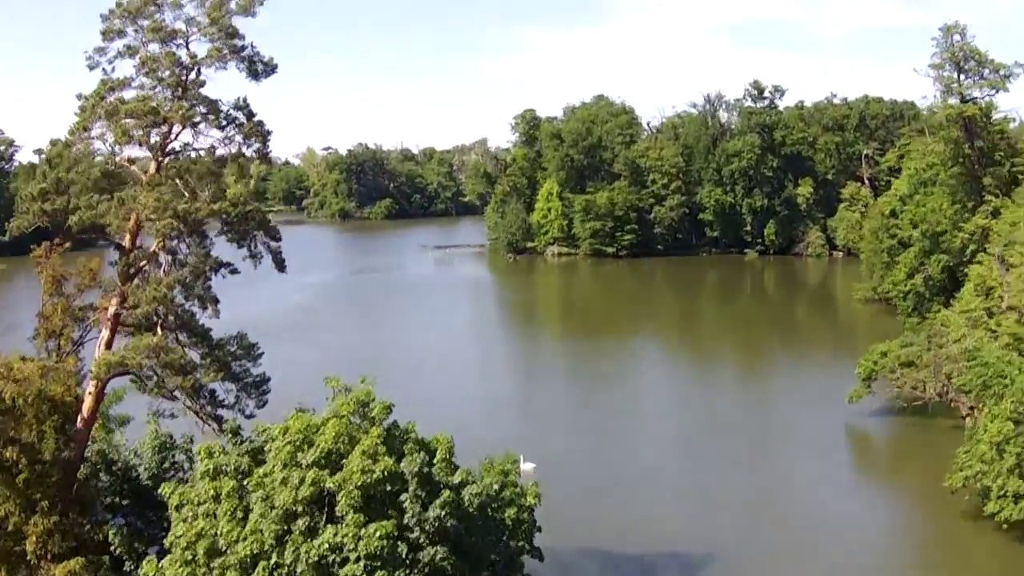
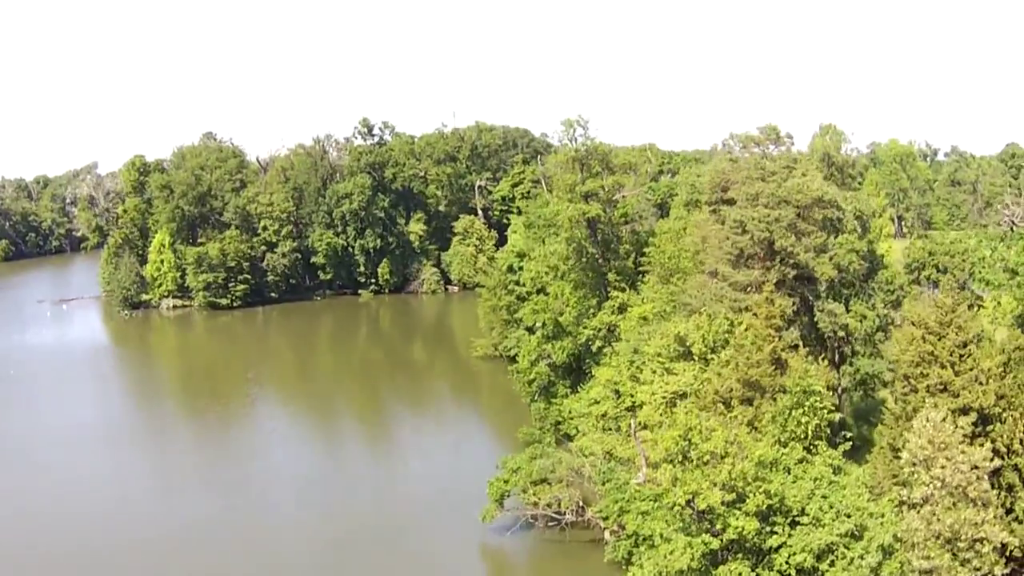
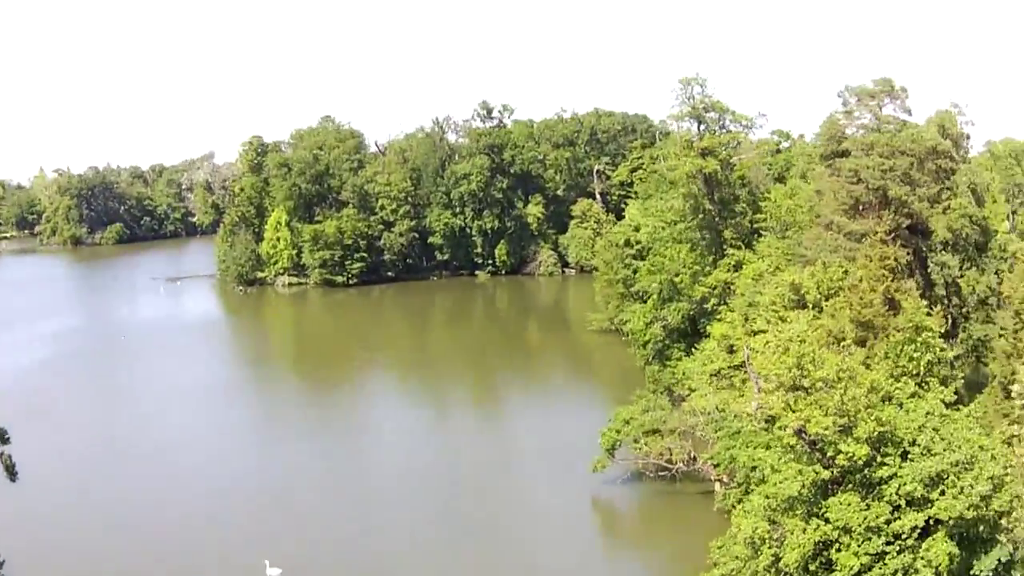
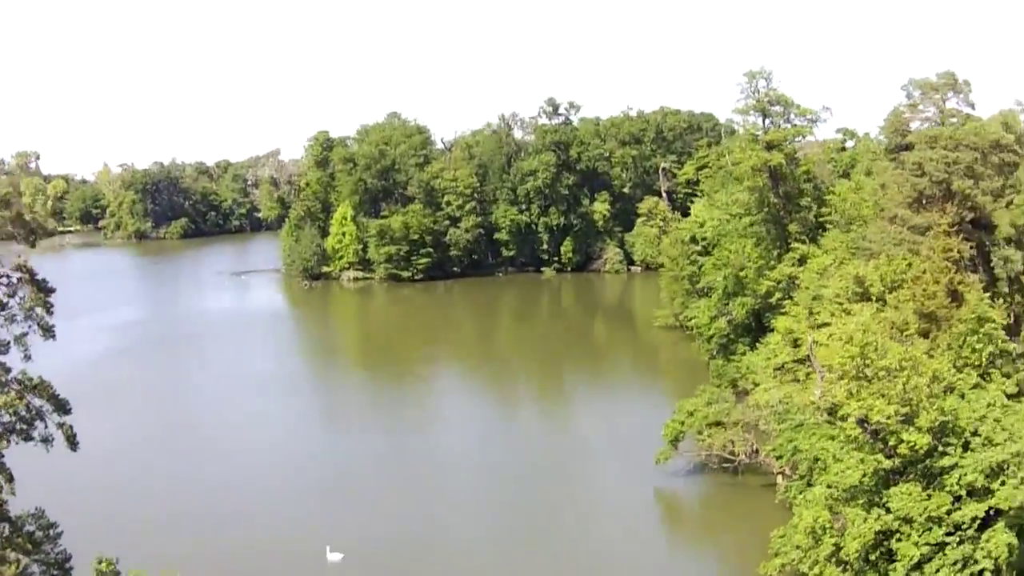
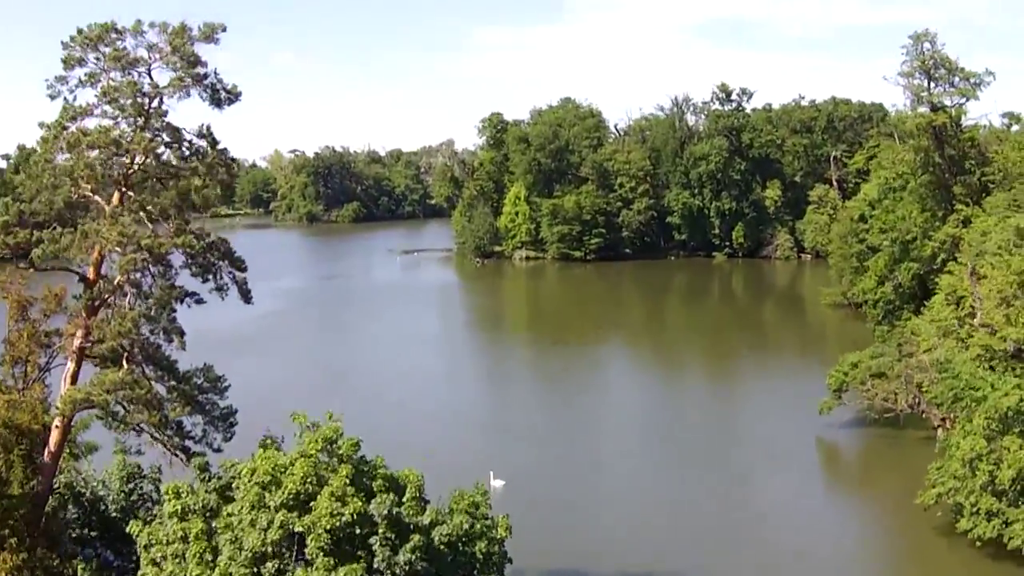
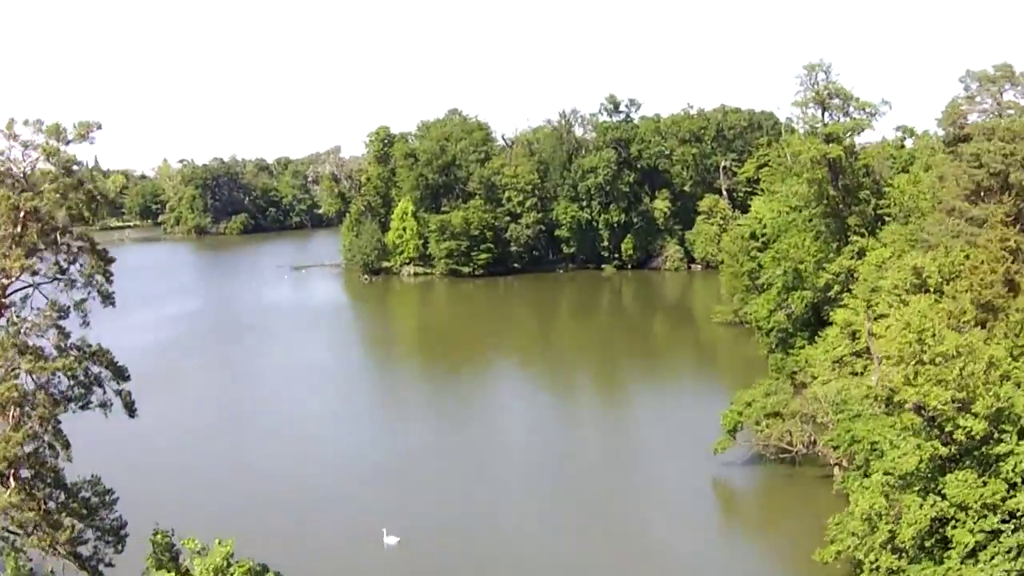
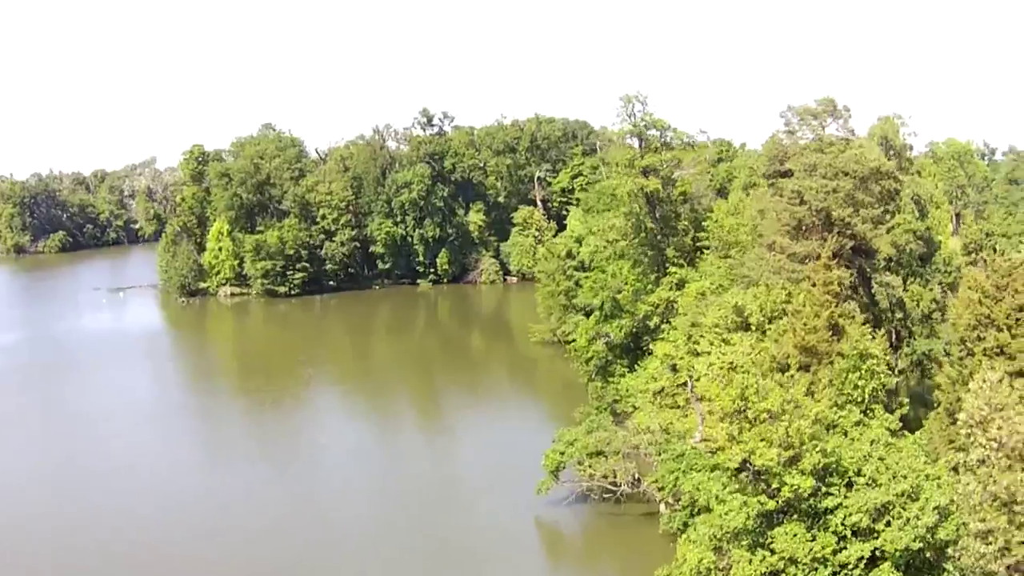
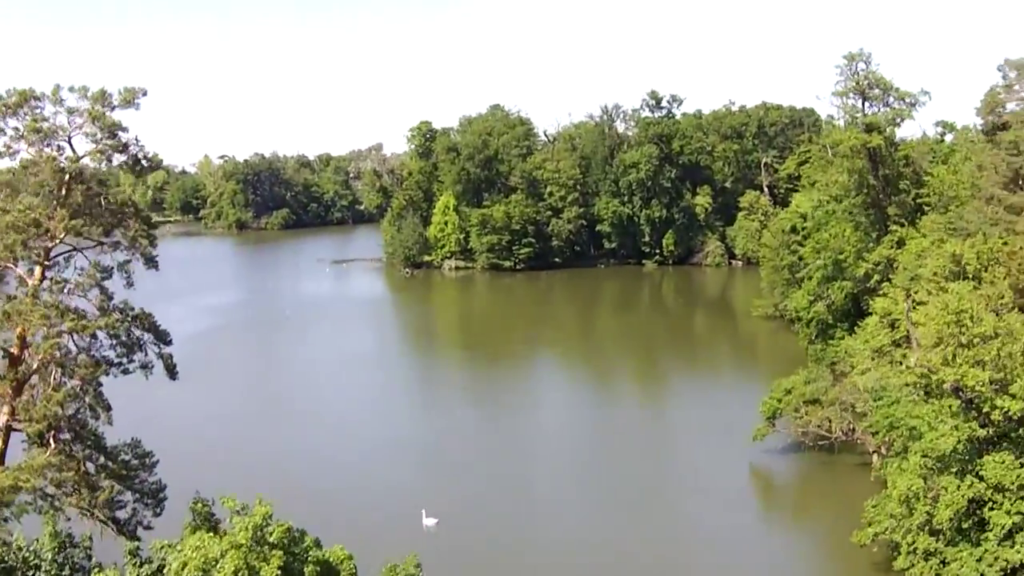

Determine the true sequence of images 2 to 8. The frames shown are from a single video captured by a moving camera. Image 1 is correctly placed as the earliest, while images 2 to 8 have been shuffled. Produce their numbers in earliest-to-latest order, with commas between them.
5, 8, 6, 4, 3, 7, 2
